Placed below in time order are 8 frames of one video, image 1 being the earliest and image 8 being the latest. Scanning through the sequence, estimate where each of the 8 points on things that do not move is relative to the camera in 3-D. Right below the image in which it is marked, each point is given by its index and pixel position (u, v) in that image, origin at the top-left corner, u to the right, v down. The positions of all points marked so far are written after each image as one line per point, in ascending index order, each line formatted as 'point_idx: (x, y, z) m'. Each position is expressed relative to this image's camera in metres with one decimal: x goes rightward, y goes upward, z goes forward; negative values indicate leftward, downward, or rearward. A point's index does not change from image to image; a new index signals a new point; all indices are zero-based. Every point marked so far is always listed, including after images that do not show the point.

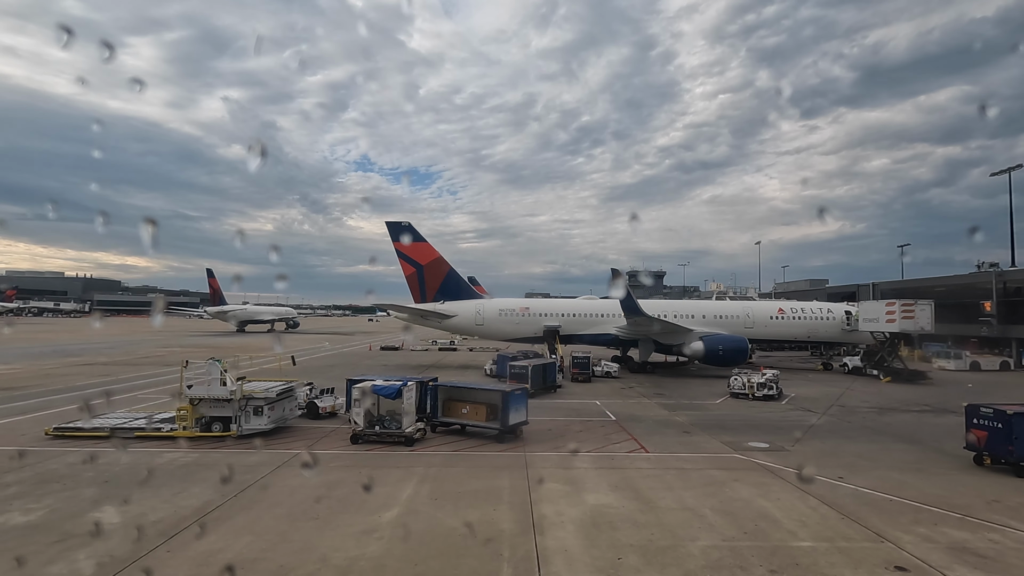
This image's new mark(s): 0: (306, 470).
0: (-4.3, -3.8, +10.7) m
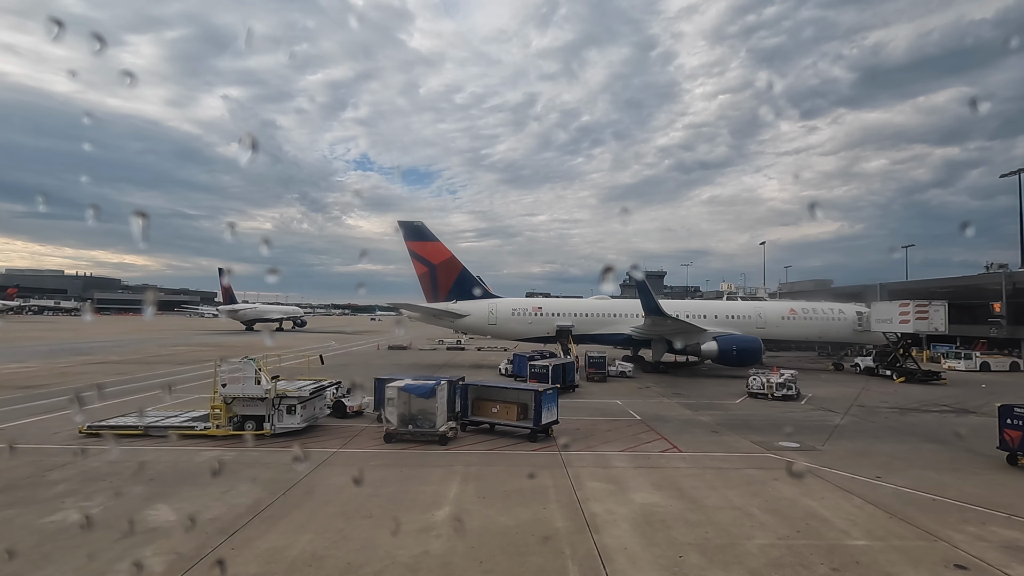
0: (-3.5, -3.8, +10.8) m
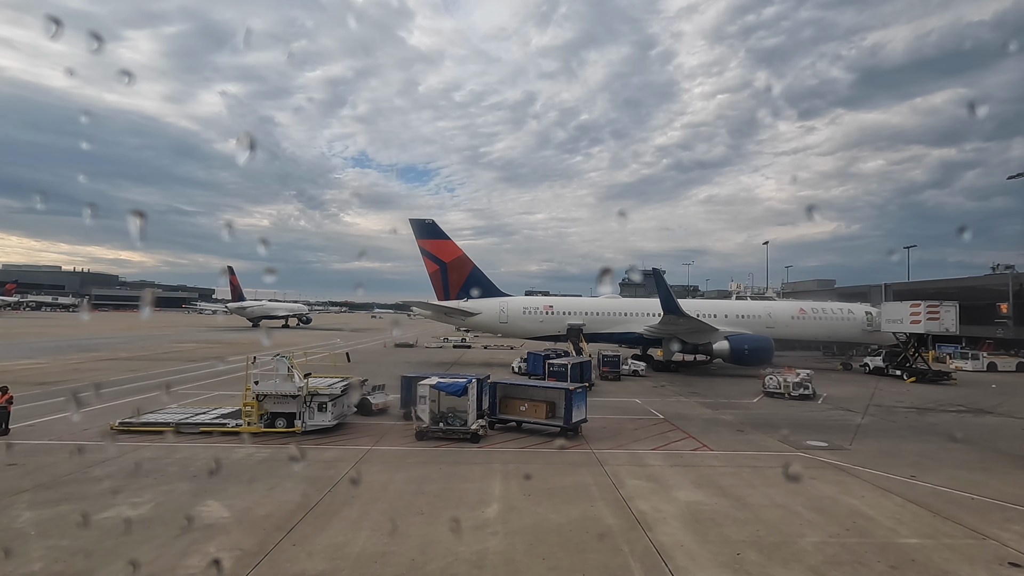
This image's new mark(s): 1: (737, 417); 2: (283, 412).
0: (-2.6, -3.7, +10.8) m
1: (+7.5, -4.3, +17.2) m
2: (-6.0, -3.2, +13.4) m
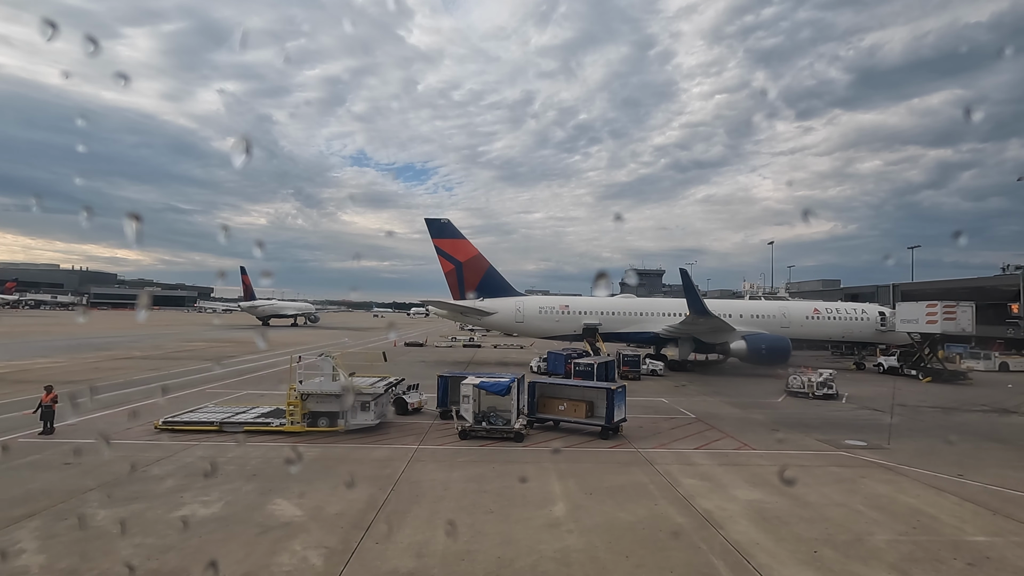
0: (-1.5, -3.7, +10.9) m
1: (+8.6, -4.3, +17.3) m
2: (-4.9, -3.2, +13.5) m
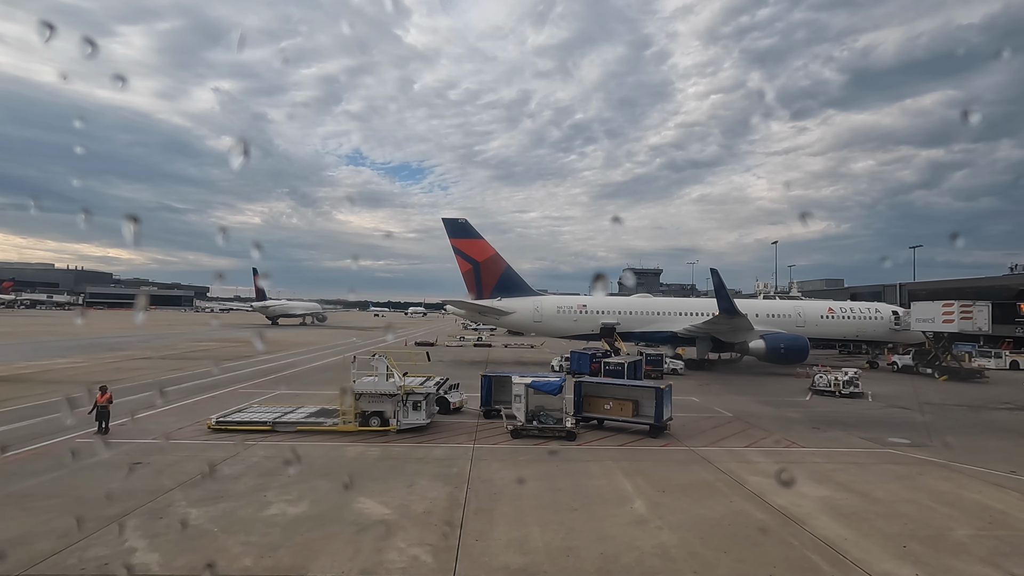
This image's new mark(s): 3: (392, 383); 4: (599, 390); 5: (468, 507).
0: (-0.2, -3.8, +11.0) m
1: (+9.9, -4.3, +17.5) m
2: (-3.5, -3.2, +13.6) m
3: (-3.2, -2.5, +13.5) m
4: (+2.5, -2.9, +14.8) m
5: (-0.7, -3.6, +8.6) m
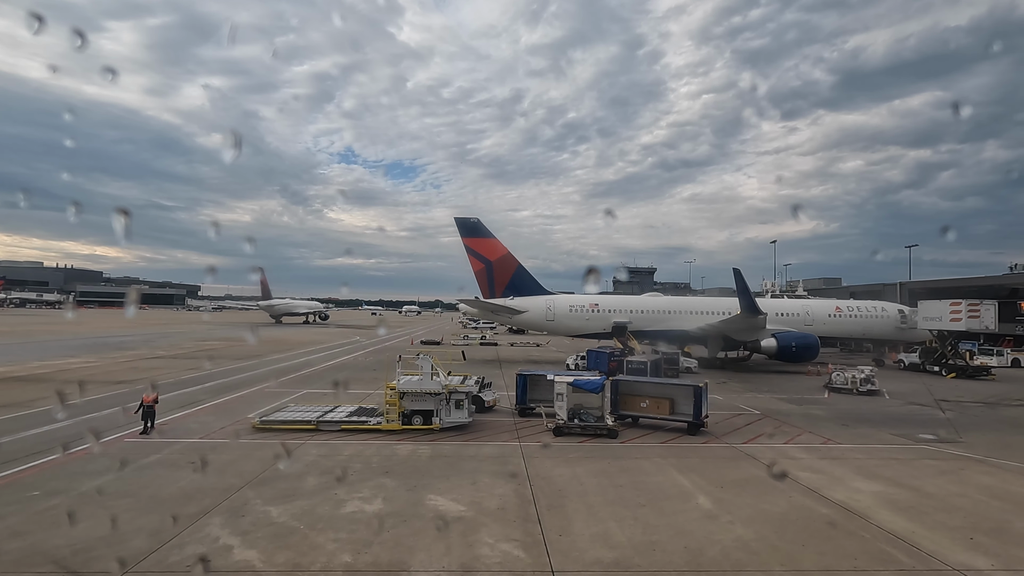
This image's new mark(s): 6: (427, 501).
0: (+1.0, -3.8, +11.2) m
1: (+10.9, -4.3, +17.9) m
2: (-2.4, -3.2, +13.7) m
3: (-2.1, -2.5, +13.6) m
4: (+3.6, -2.9, +15.1) m
5: (+0.5, -3.7, +8.8) m
6: (-1.5, -3.6, +8.7) m
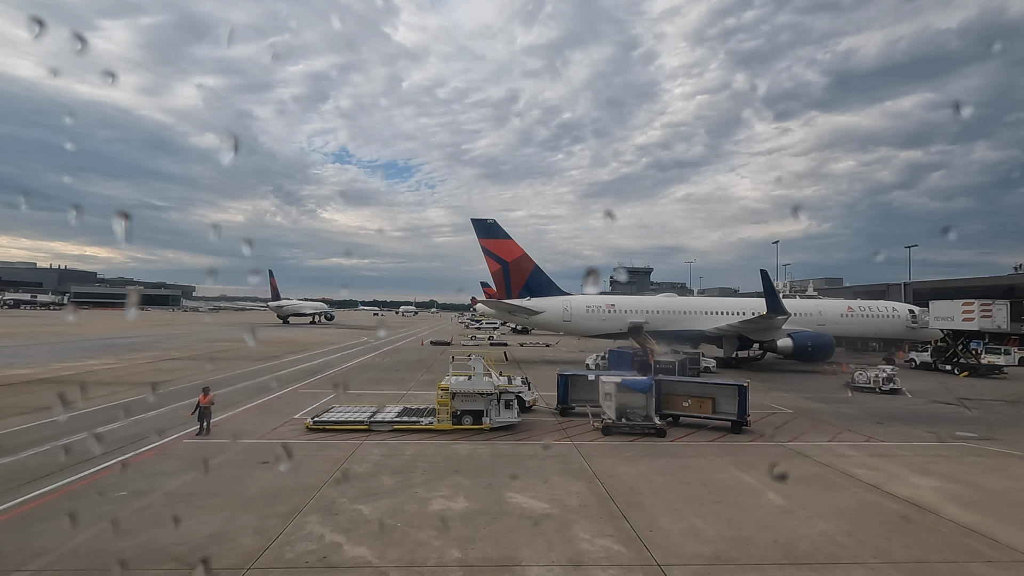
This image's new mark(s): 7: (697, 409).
0: (+2.3, -3.8, +11.4) m
1: (+12.2, -4.3, +18.2) m
2: (-1.1, -3.3, +13.9) m
3: (-0.8, -2.5, +13.8) m
4: (+4.9, -3.0, +15.3) m
5: (+1.8, -3.7, +9.0) m
6: (-0.1, -3.7, +8.9) m
7: (+5.4, -3.5, +14.9) m
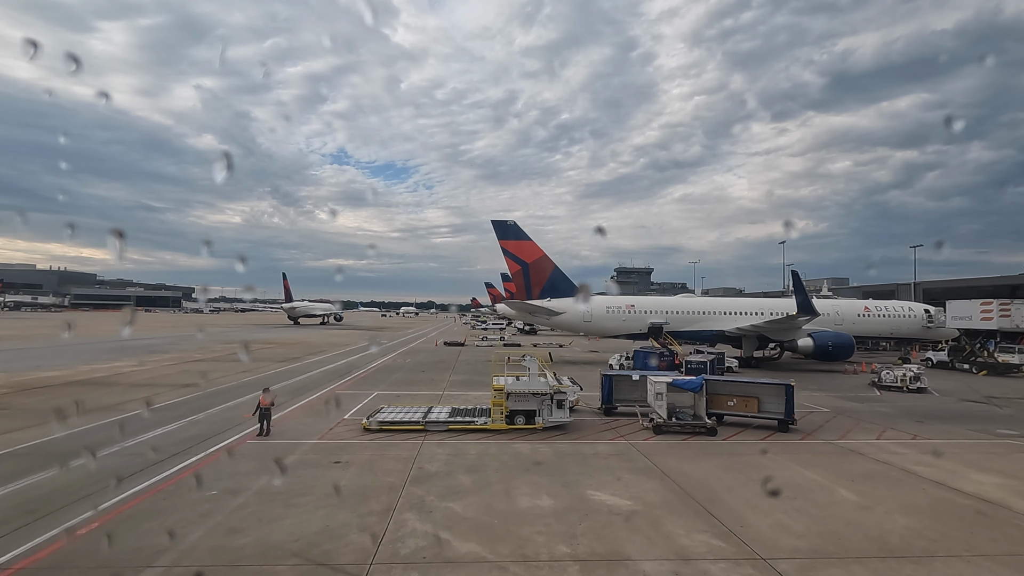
0: (+3.7, -3.8, +11.6) m
1: (+13.6, -4.3, +18.4) m
2: (+0.3, -3.3, +14.1) m
3: (+0.7, -2.6, +14.0) m
4: (+6.3, -3.0, +15.5) m
5: (+3.3, -3.7, +9.2) m
6: (+1.4, -3.7, +9.1) m
7: (+6.8, -3.5, +15.2) m
